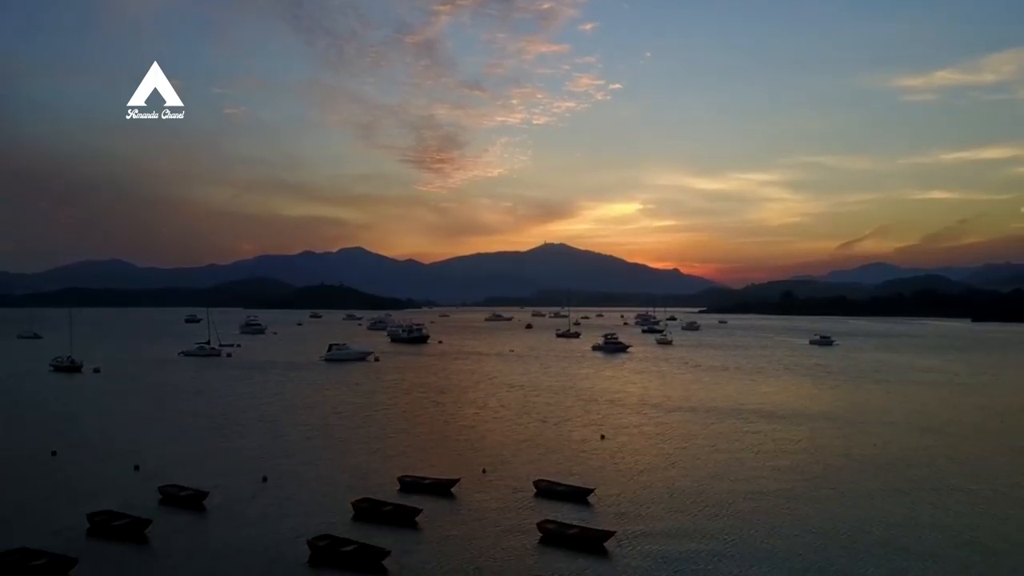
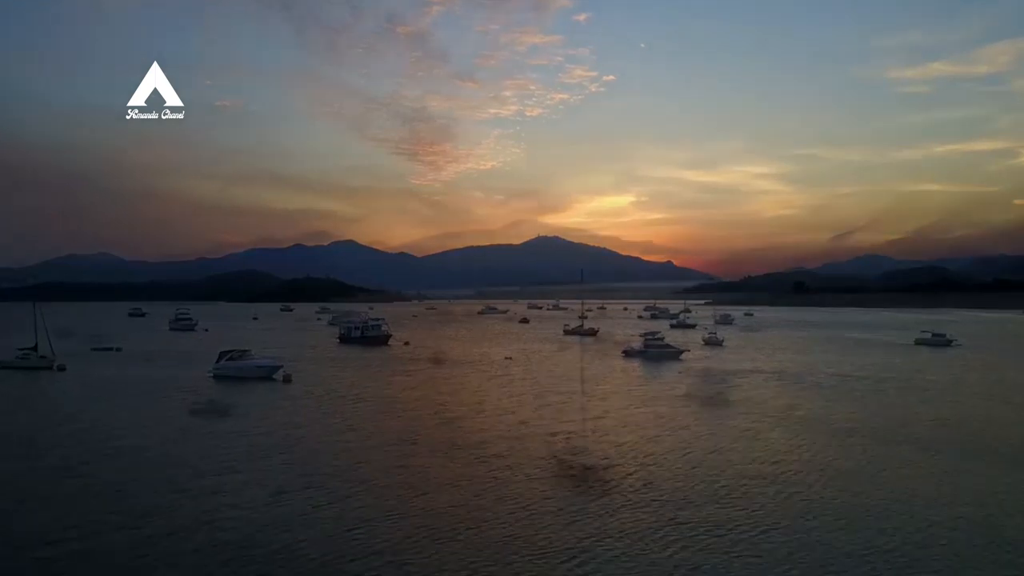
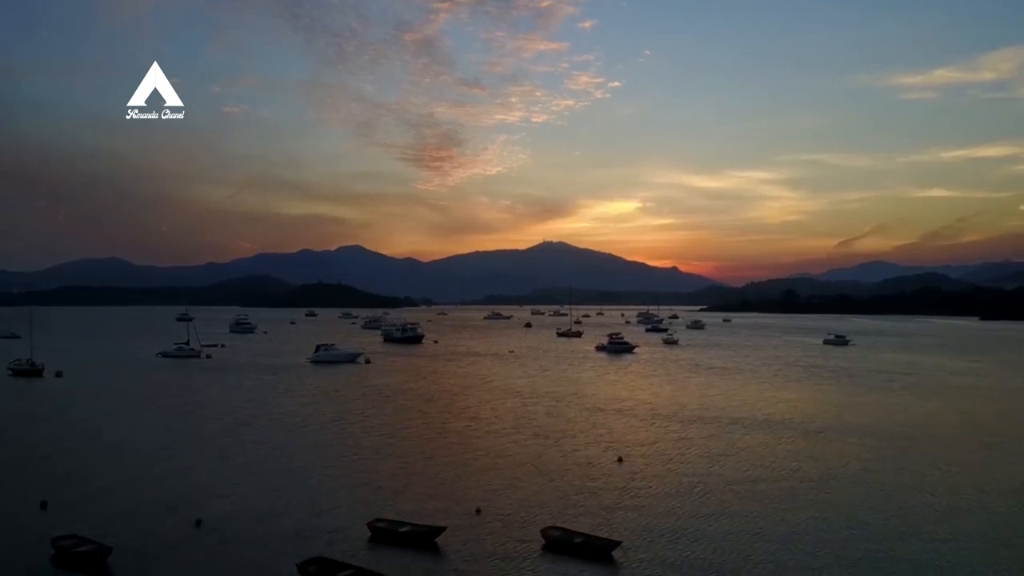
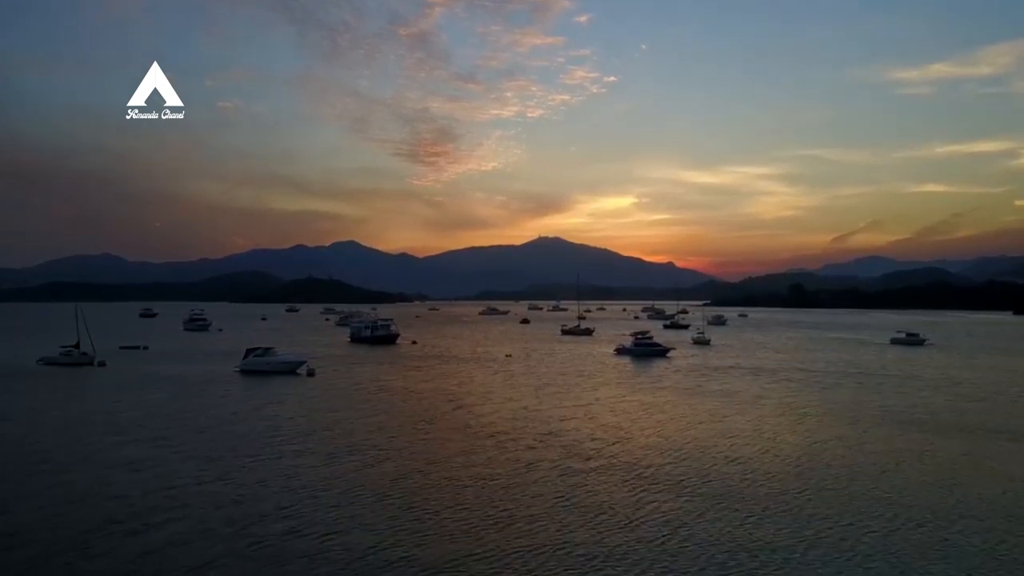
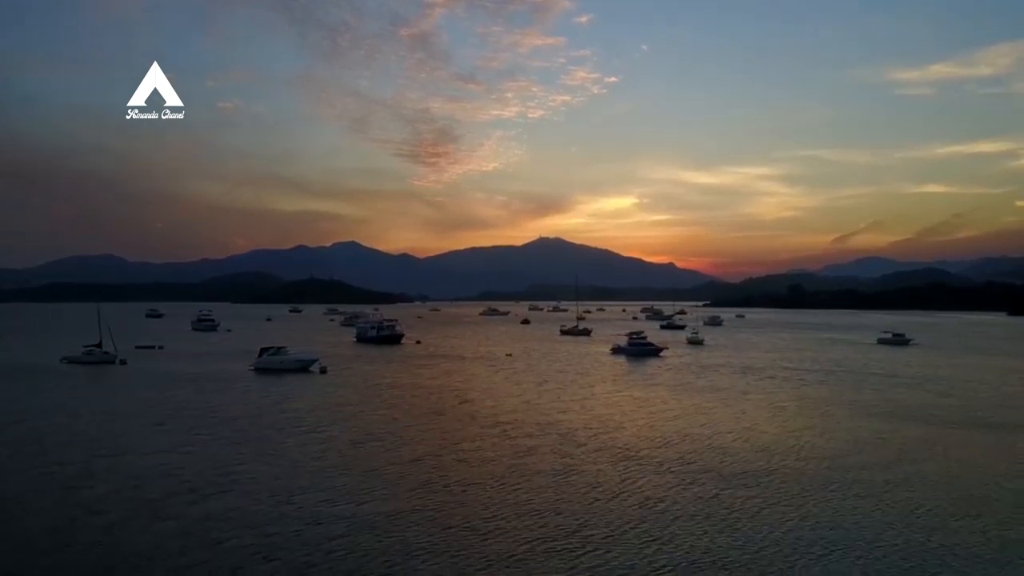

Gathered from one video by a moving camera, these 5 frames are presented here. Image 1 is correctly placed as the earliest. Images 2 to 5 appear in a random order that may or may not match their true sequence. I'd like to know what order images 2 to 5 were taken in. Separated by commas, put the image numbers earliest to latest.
3, 5, 4, 2
